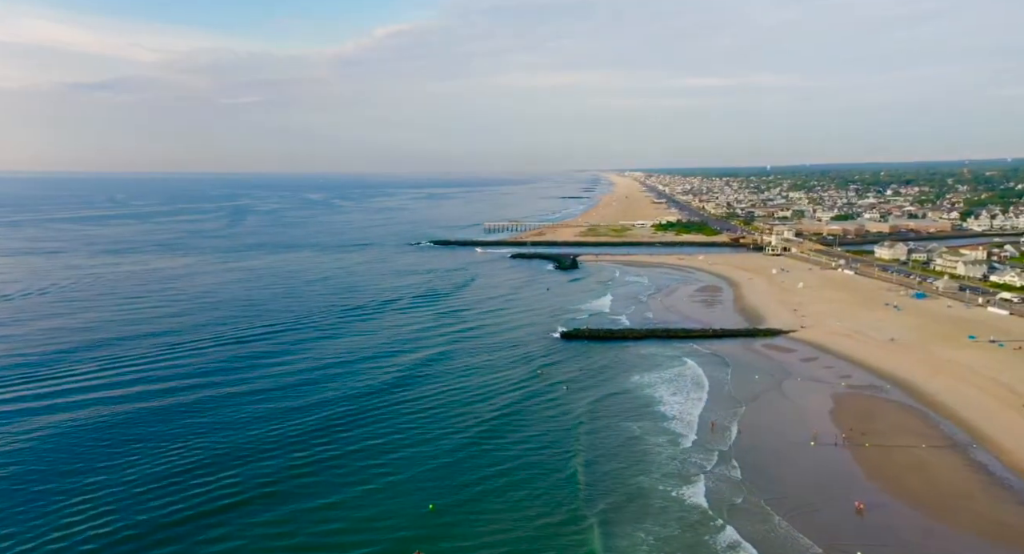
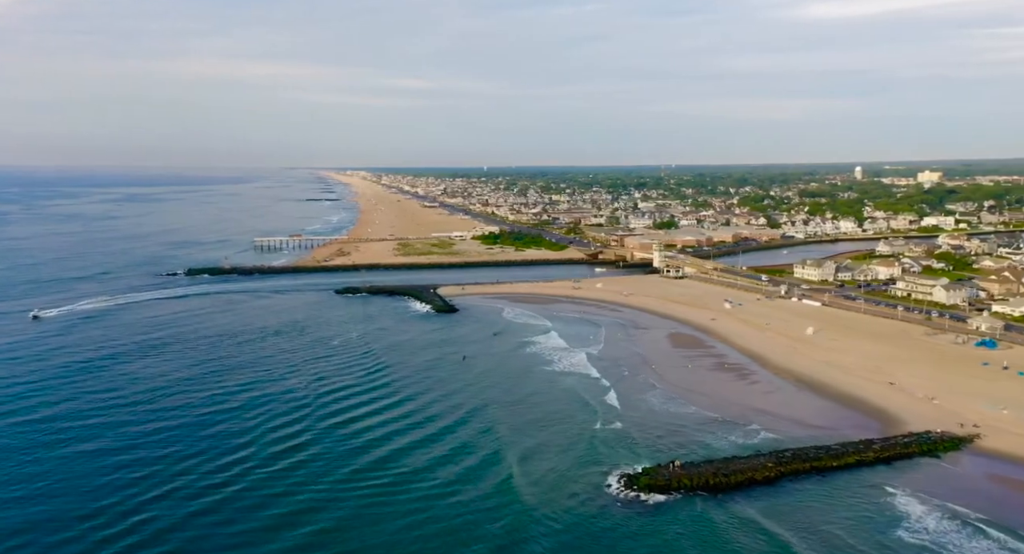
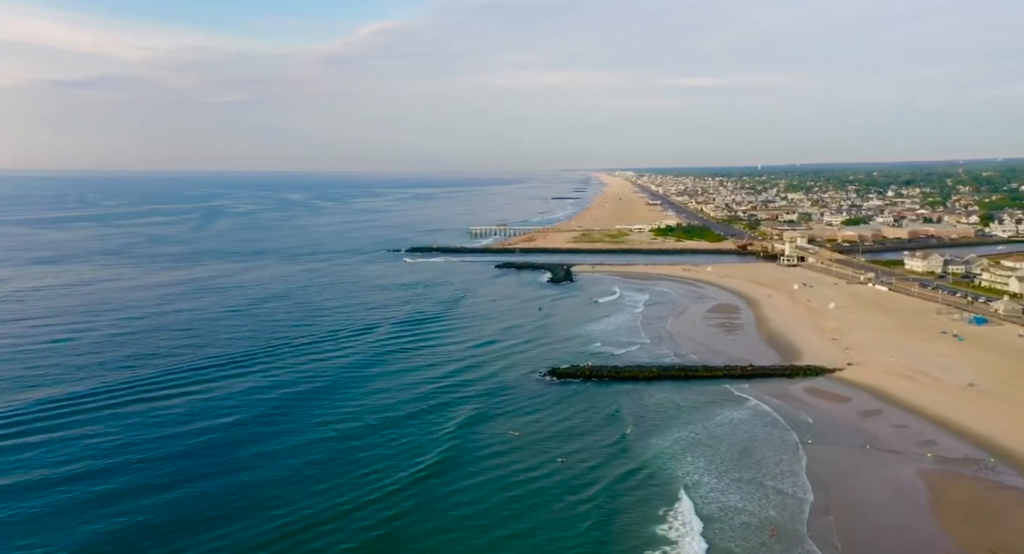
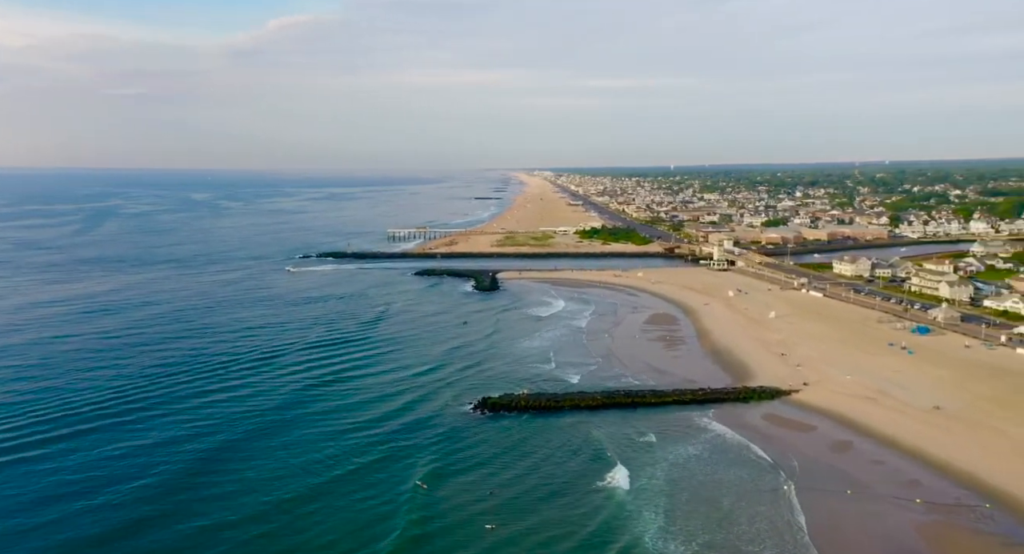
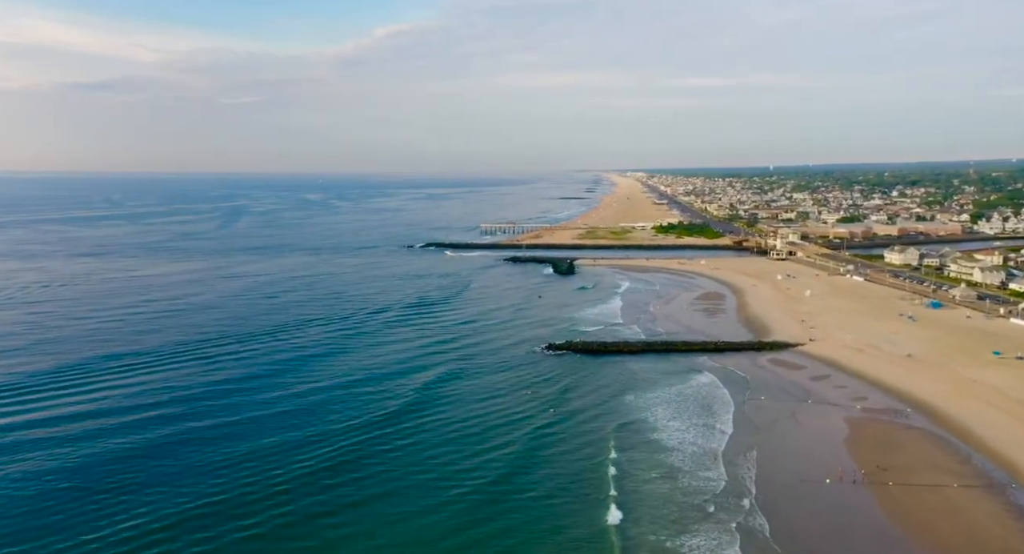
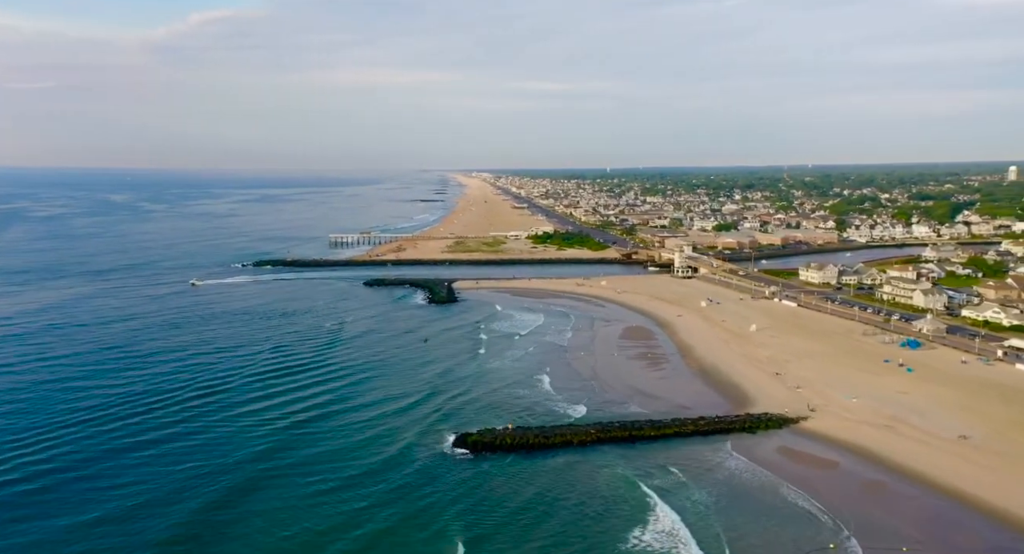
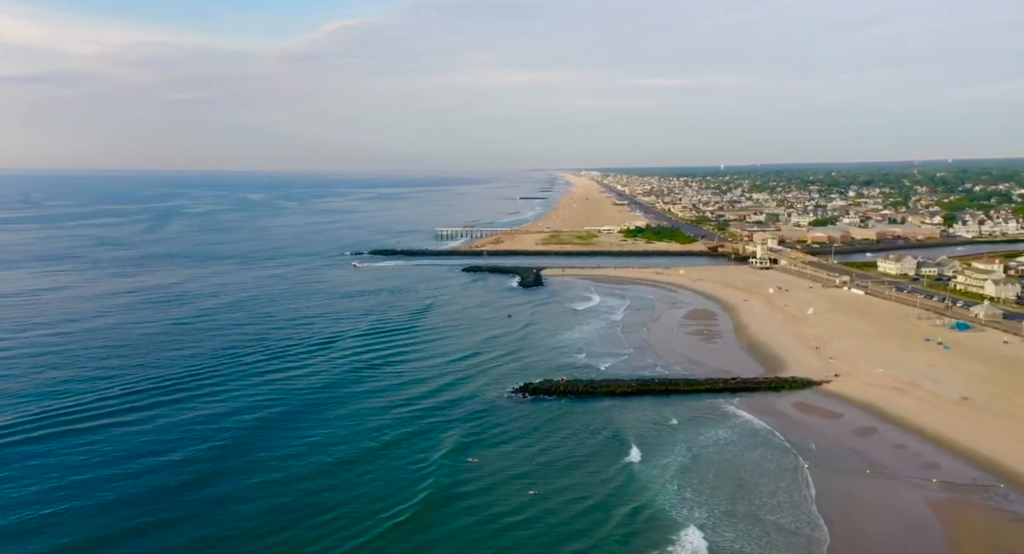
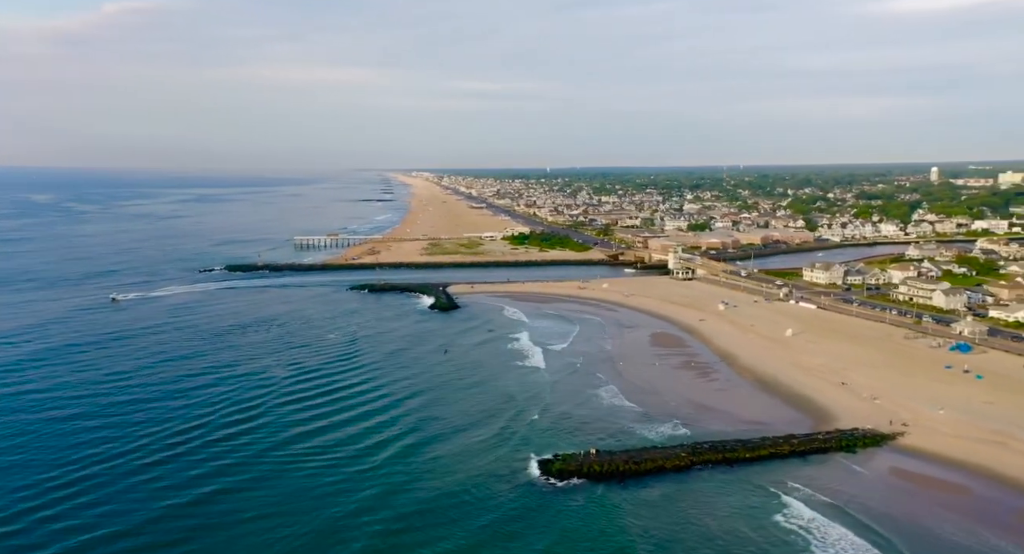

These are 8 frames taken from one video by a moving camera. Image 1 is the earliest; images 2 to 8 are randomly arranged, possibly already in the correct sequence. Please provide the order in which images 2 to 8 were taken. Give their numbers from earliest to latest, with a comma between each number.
5, 3, 7, 4, 6, 8, 2
